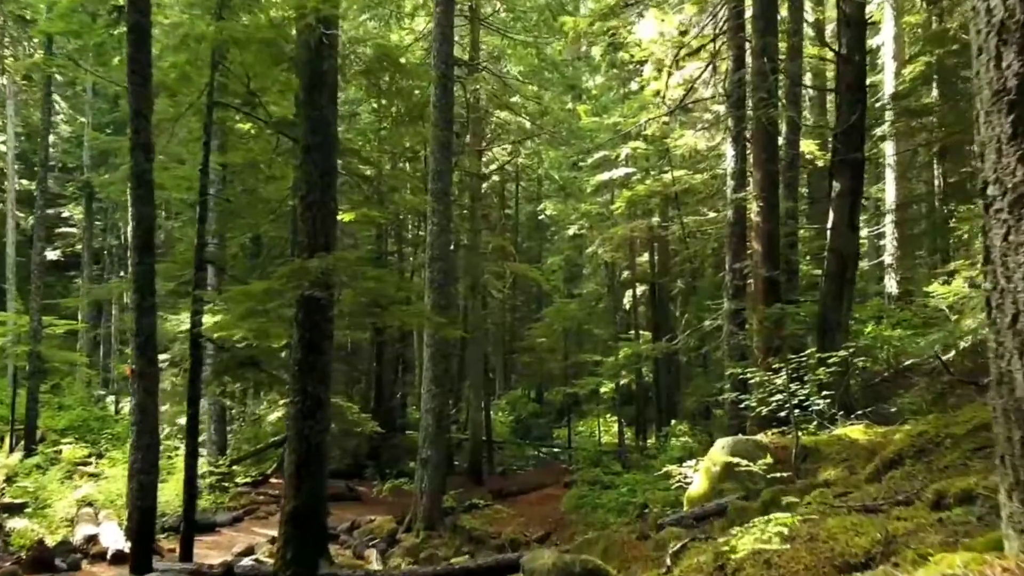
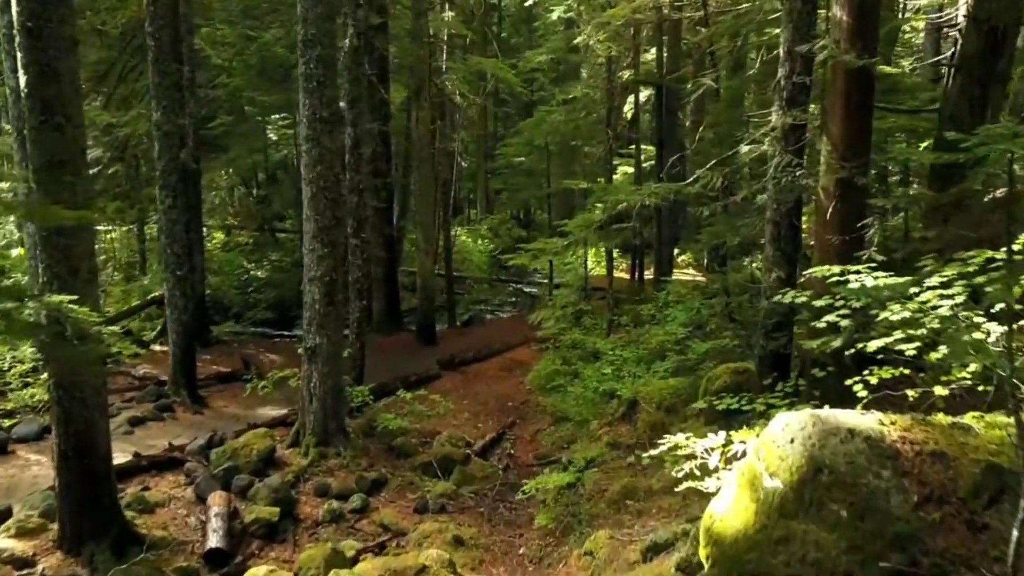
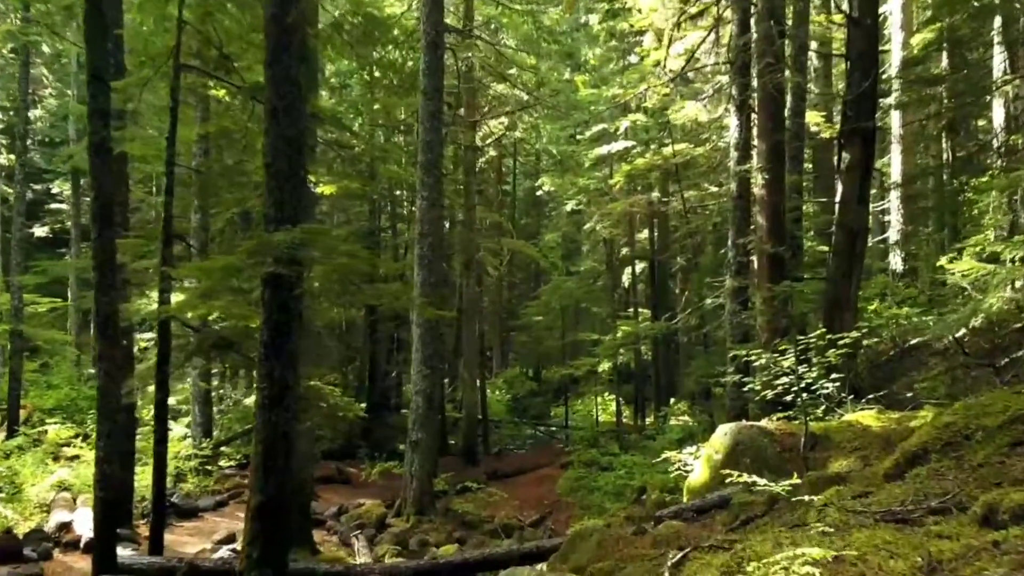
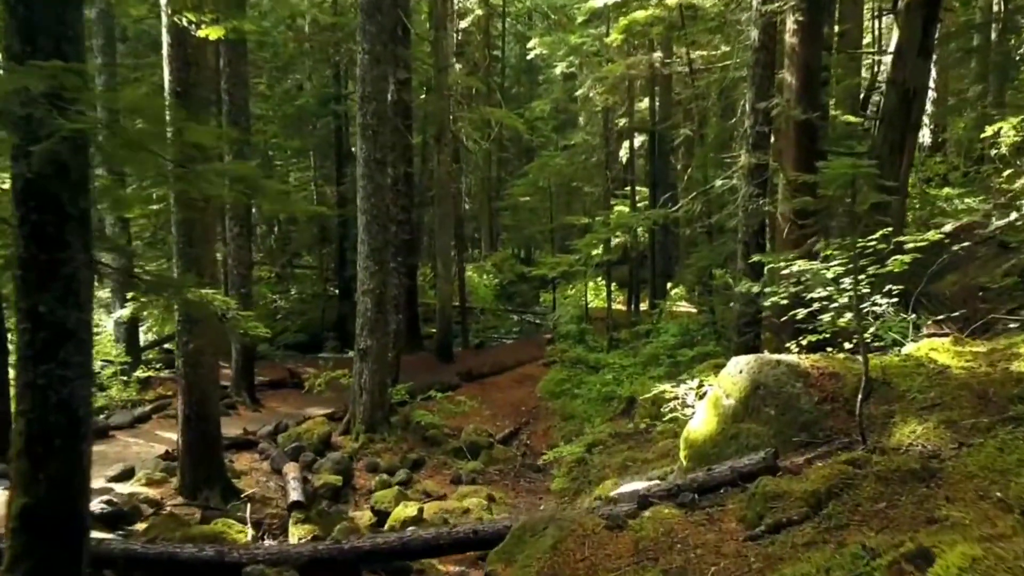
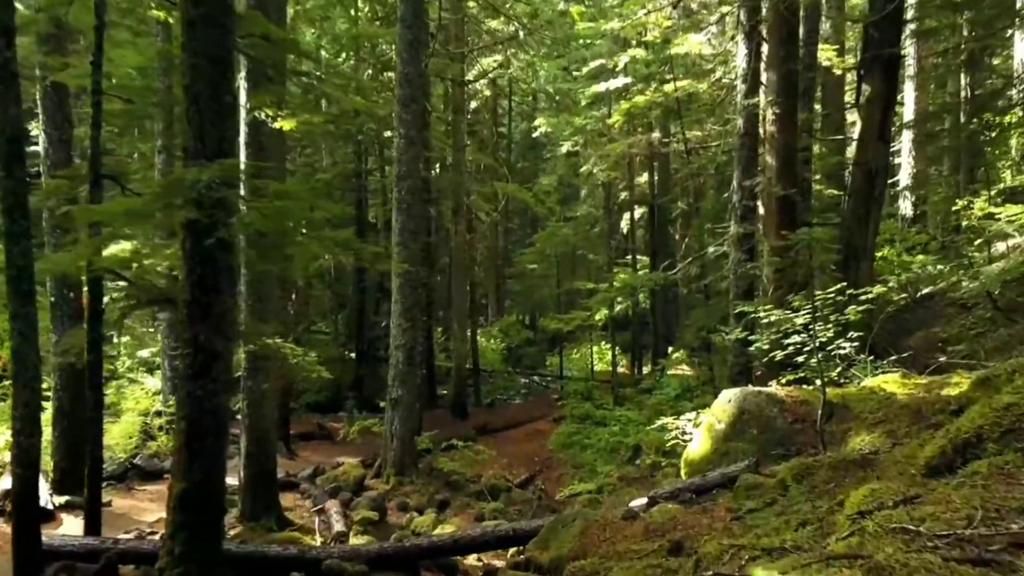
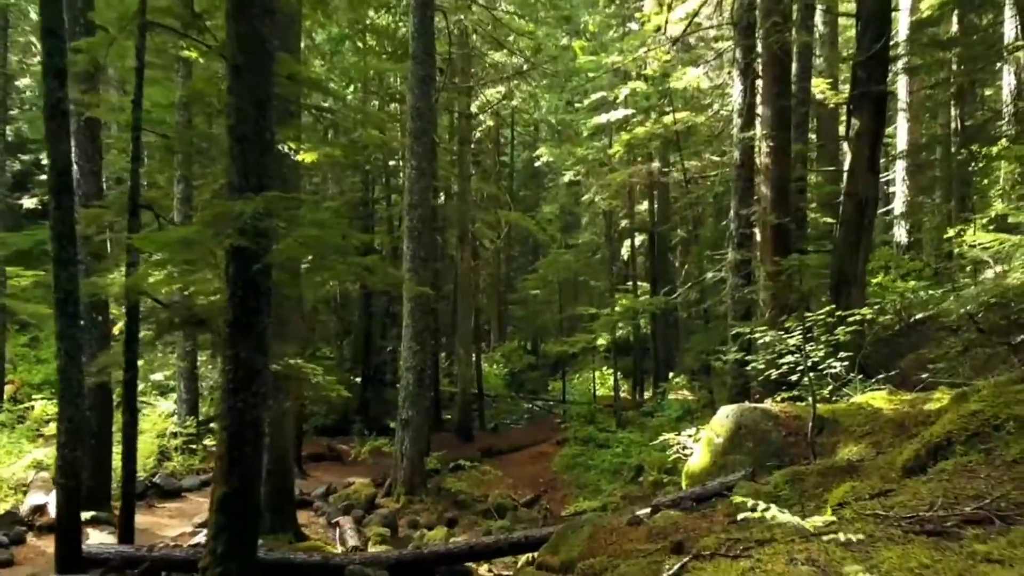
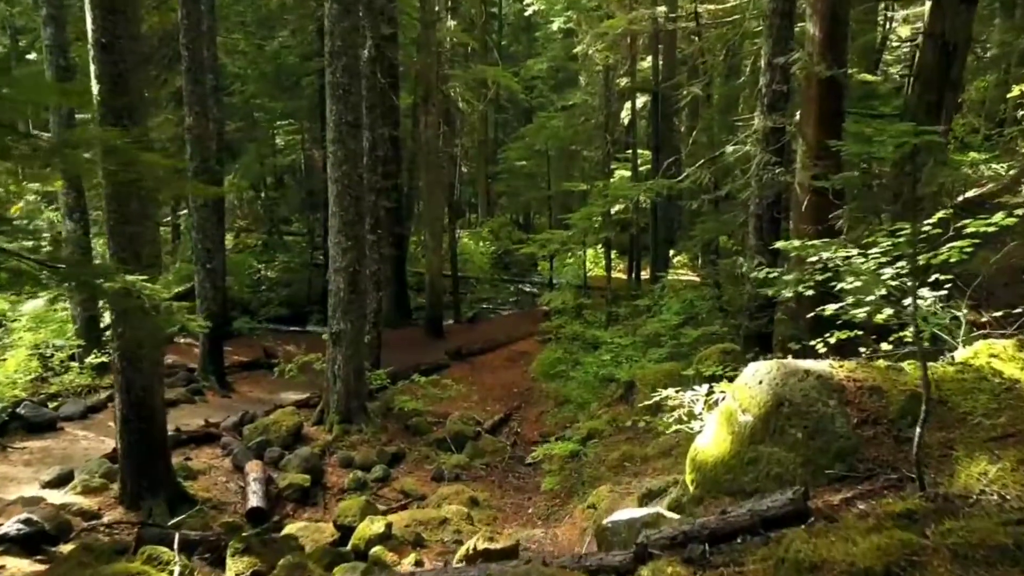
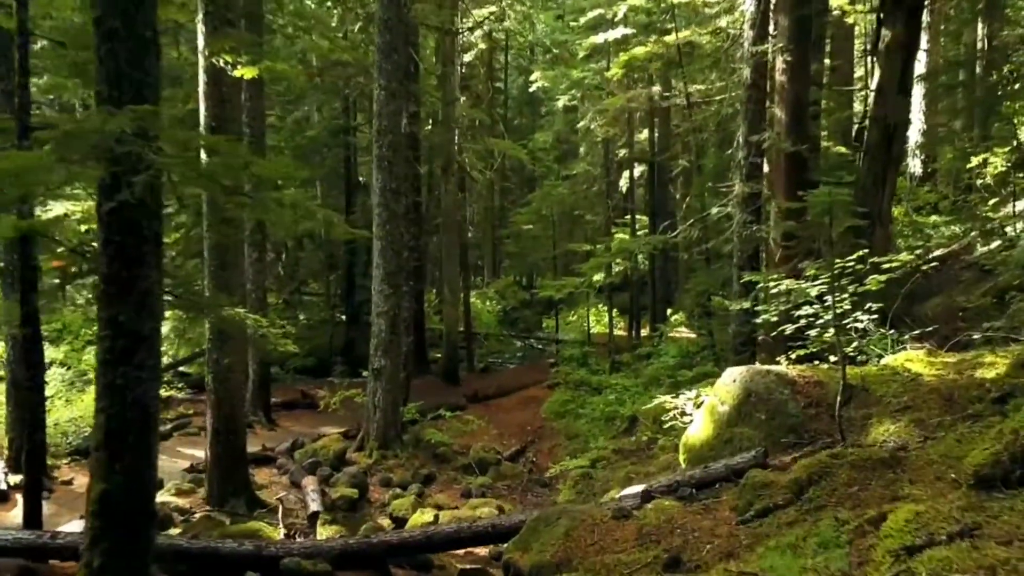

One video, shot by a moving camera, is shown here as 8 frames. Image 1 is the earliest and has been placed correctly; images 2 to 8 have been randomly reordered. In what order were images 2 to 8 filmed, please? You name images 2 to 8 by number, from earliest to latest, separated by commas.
3, 6, 5, 8, 4, 7, 2
